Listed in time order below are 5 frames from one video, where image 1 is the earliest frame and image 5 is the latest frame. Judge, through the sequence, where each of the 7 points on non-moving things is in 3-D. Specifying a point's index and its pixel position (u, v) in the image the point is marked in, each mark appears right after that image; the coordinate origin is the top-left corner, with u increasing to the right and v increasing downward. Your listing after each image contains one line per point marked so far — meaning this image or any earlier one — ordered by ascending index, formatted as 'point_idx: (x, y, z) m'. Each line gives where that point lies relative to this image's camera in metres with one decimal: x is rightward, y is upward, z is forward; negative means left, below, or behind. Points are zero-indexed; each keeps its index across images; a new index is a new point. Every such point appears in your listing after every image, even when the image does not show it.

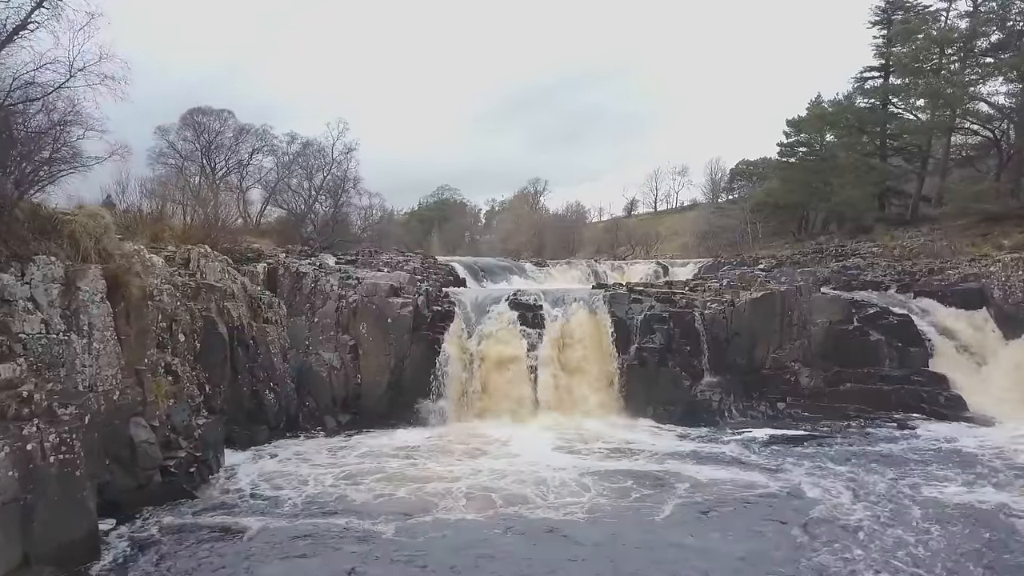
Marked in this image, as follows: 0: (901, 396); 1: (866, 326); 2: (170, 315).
0: (+9.9, -2.7, +15.5) m
1: (+9.5, -1.0, +16.5) m
2: (-6.4, -0.5, +11.5) m
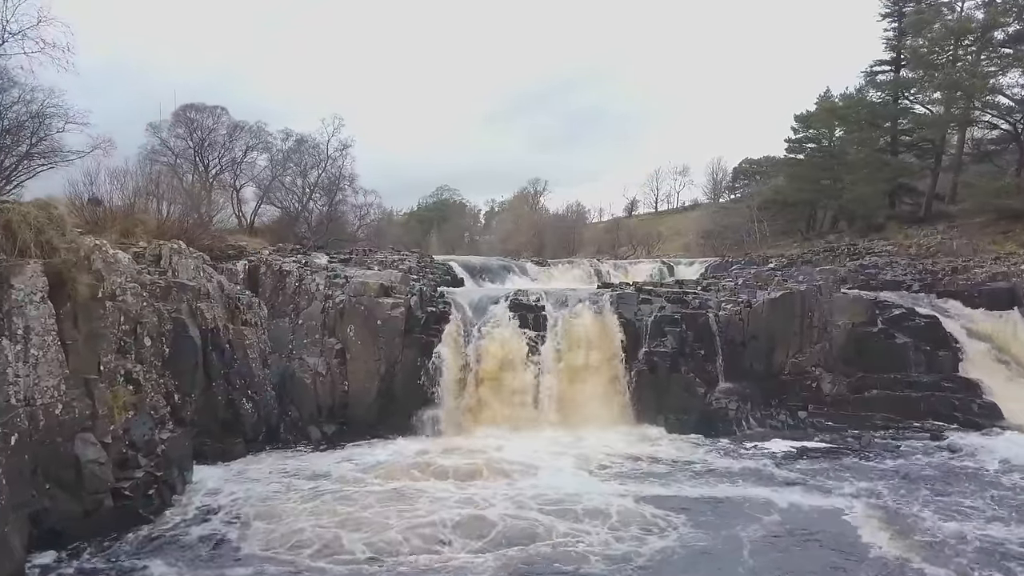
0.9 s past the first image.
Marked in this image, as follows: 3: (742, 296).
0: (+9.9, -2.7, +14.3) m
1: (+9.5, -1.0, +15.4) m
2: (-6.4, -0.5, +10.4) m
3: (+5.9, -0.2, +15.6) m
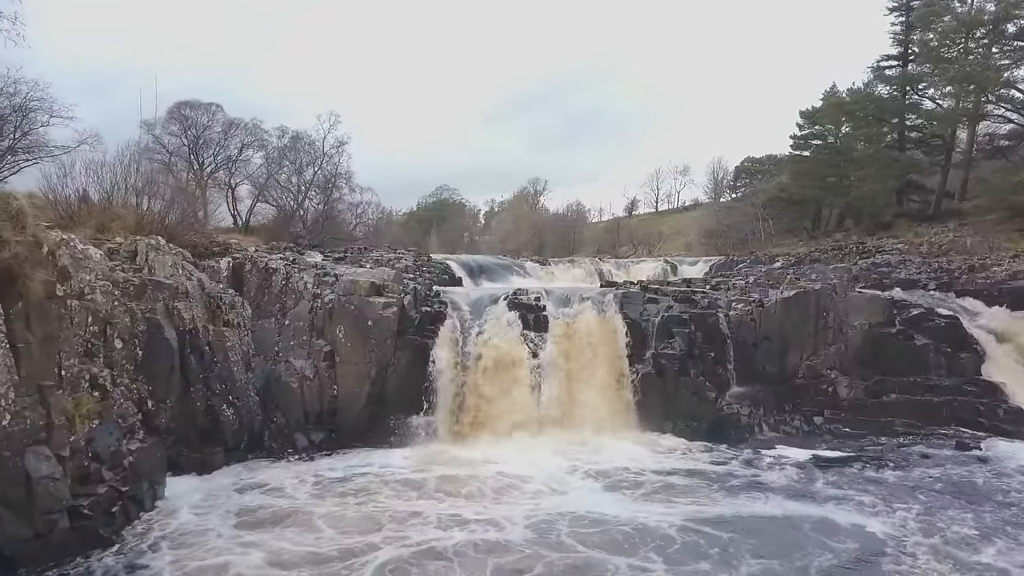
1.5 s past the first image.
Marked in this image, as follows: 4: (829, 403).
0: (+9.8, -2.7, +13.6) m
1: (+9.5, -1.0, +14.6) m
2: (-6.4, -0.5, +9.6) m
3: (+5.9, -0.2, +14.8) m
4: (+7.2, -2.6, +13.9) m
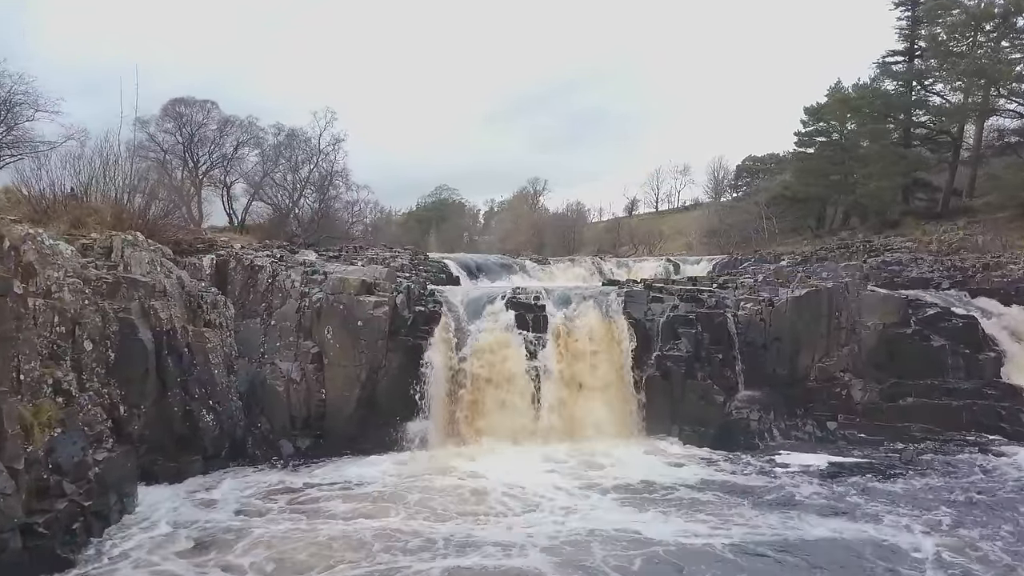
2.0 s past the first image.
0: (+9.8, -2.7, +12.9) m
1: (+9.5, -1.0, +13.9) m
2: (-6.5, -0.4, +8.9) m
3: (+5.8, -0.1, +14.1) m
4: (+7.2, -2.6, +13.2) m
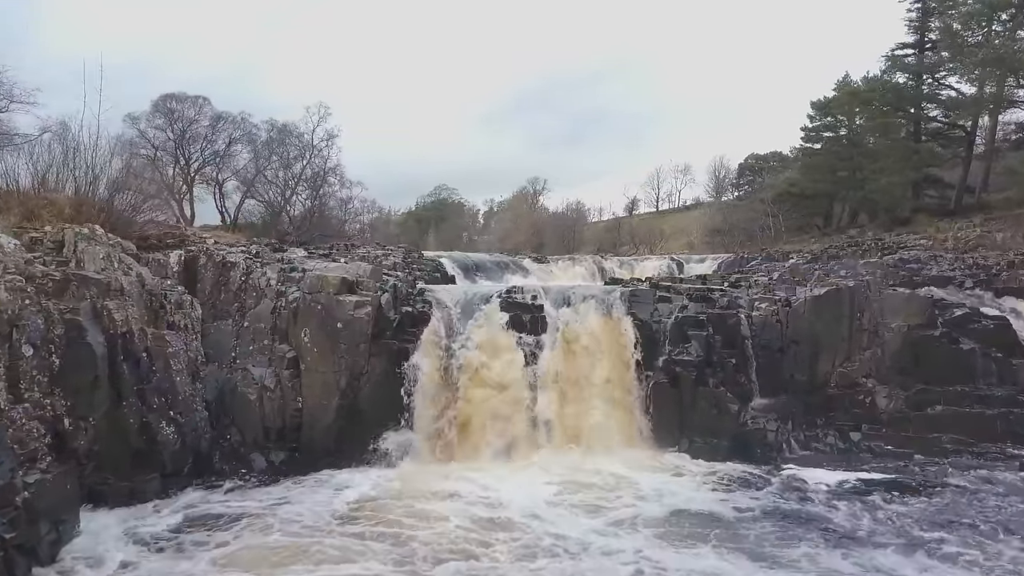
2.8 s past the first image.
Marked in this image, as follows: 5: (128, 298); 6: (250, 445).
0: (+9.7, -2.6, +11.9) m
1: (+9.4, -0.9, +12.9) m
2: (-6.6, -0.4, +7.9) m
3: (+5.7, -0.1, +13.1) m
4: (+7.1, -2.6, +12.2) m
5: (-6.2, -0.2, +9.8) m
6: (-4.6, -2.7, +10.7) m
